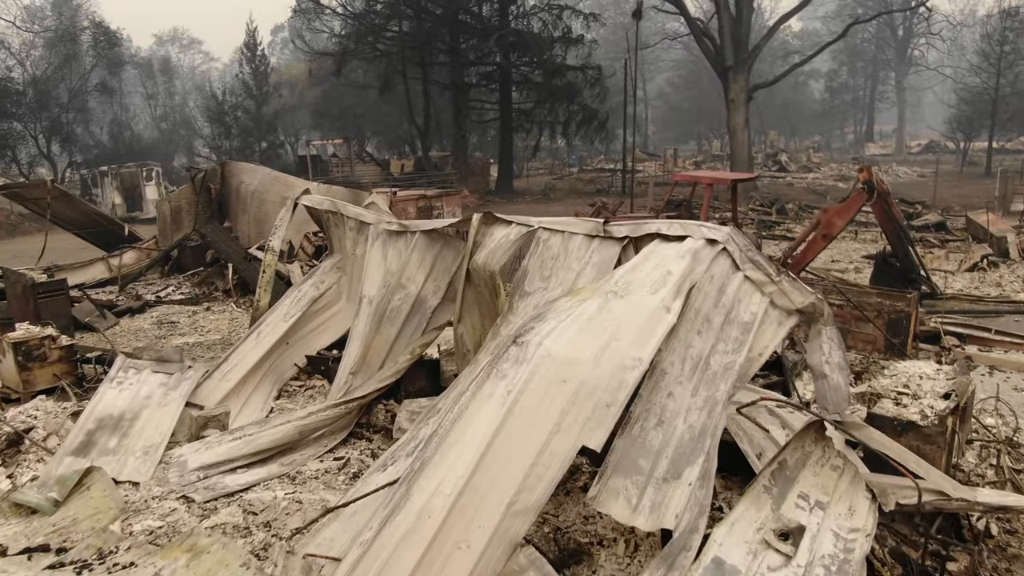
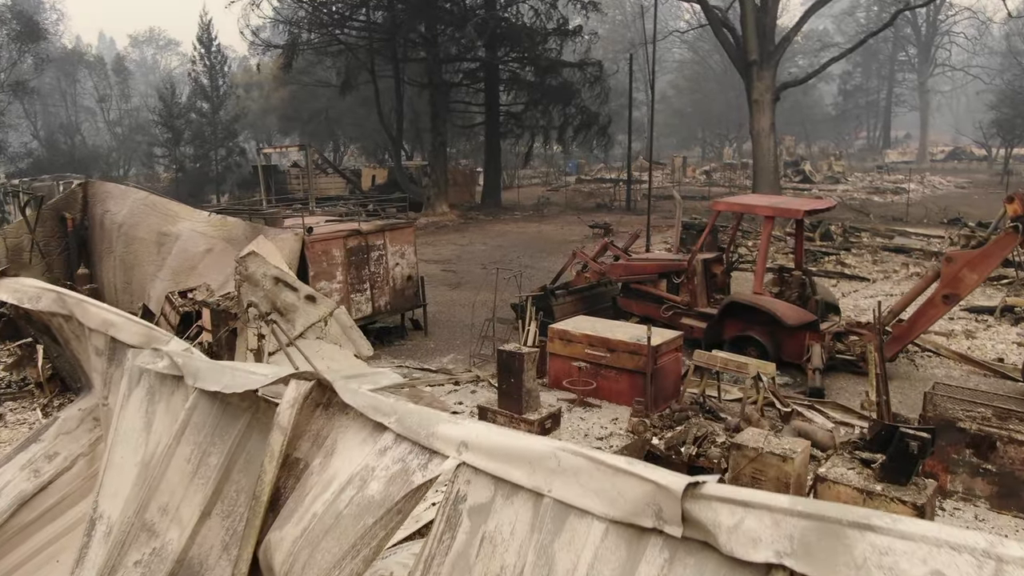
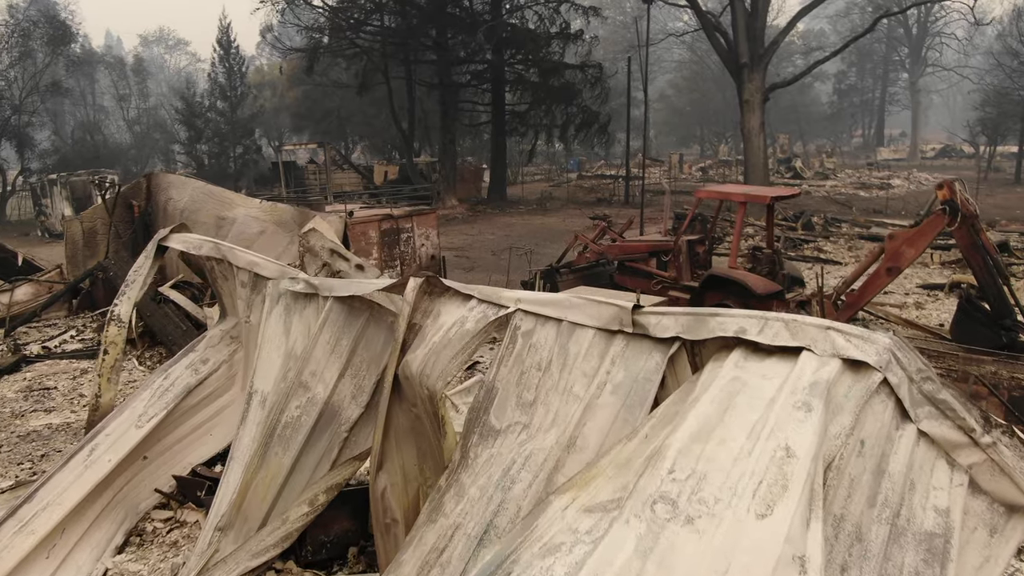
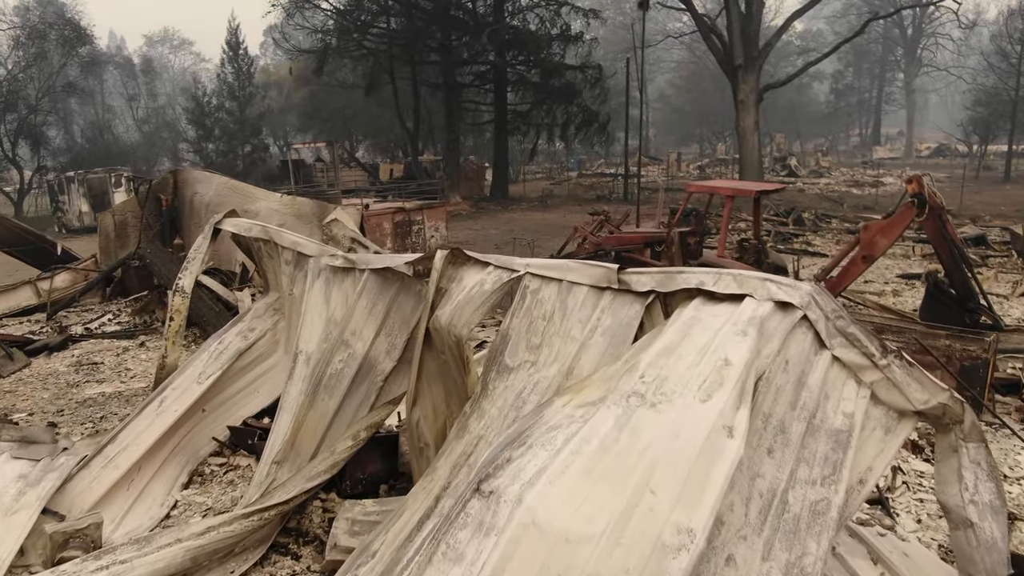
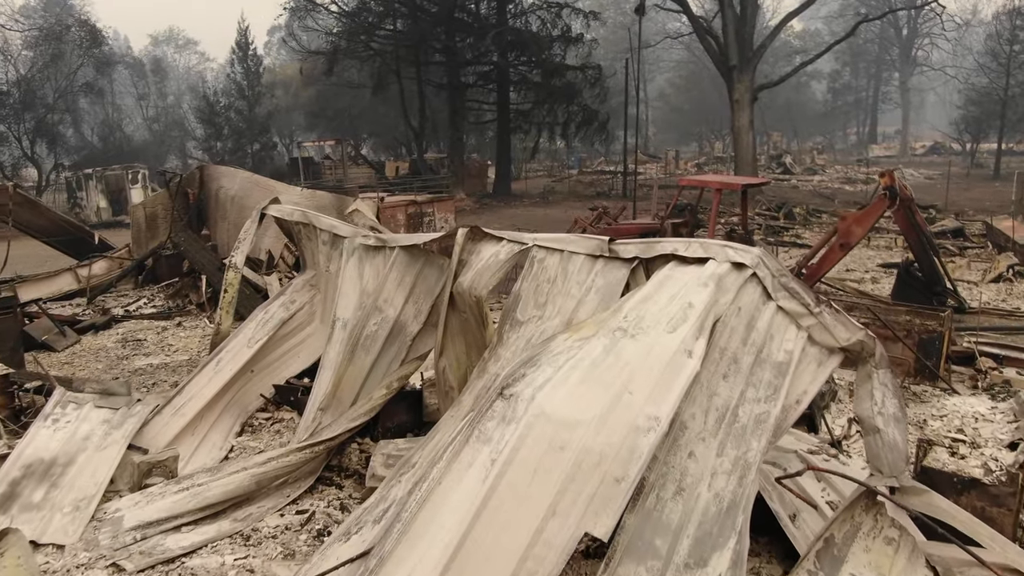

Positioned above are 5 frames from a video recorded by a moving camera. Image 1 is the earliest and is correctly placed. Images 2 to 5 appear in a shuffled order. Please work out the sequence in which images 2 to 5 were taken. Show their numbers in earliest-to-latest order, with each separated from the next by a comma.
5, 4, 3, 2
